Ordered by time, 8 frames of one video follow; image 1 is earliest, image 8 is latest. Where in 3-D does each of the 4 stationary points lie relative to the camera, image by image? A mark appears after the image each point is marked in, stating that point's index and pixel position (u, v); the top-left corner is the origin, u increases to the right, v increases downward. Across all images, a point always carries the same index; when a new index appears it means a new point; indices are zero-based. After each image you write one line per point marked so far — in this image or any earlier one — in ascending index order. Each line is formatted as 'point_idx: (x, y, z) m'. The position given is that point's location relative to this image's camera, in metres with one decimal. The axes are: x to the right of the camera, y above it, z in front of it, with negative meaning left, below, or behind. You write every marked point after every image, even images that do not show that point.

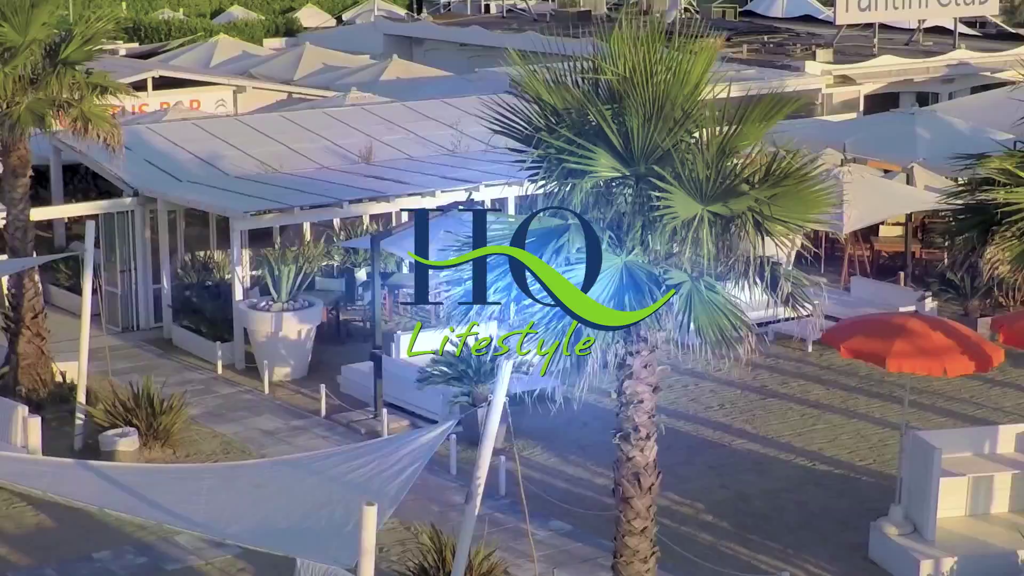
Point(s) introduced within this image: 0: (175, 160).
0: (-3.4, +1.3, +19.7) m
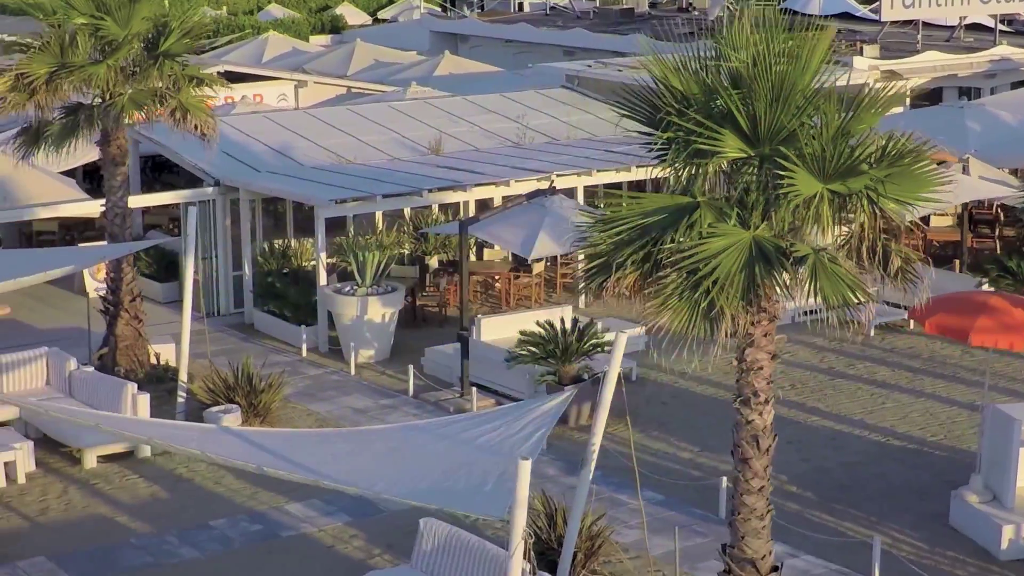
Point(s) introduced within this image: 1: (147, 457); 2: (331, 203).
0: (-2.7, +1.4, +20.4) m
1: (-2.8, -1.3, +14.9) m
2: (-1.6, +0.8, +17.9) m
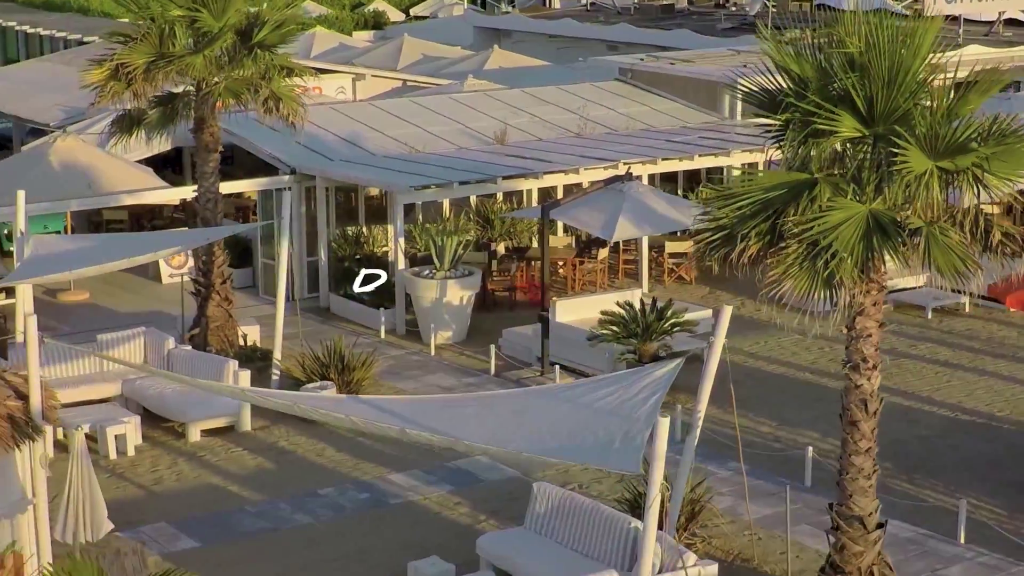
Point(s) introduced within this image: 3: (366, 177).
0: (-2.0, +1.6, +21.0) m
1: (-2.1, -1.1, +15.5) m
2: (-0.9, +1.0, +18.5) m
3: (-1.4, +1.1, +19.1) m
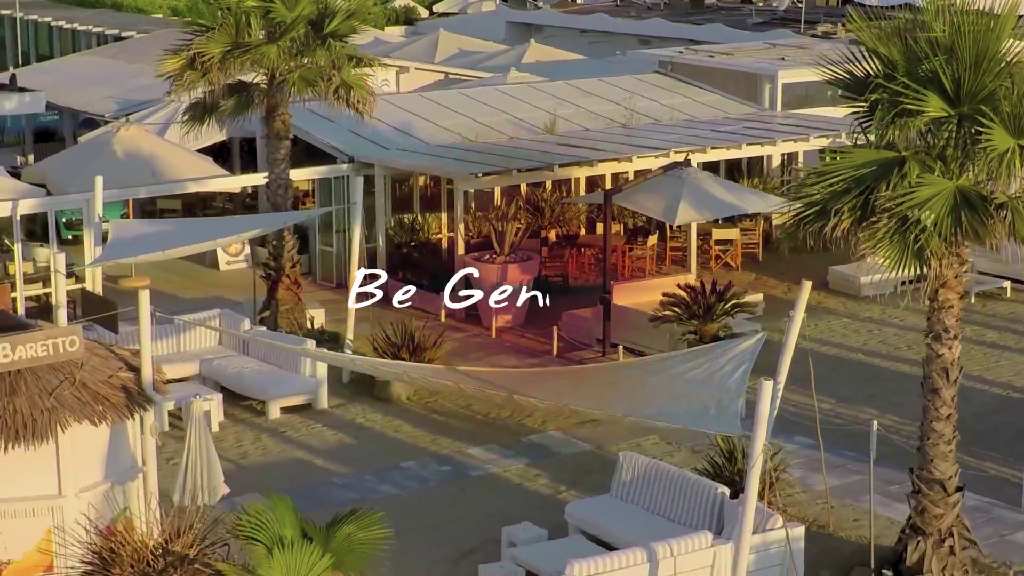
0: (-1.5, +1.7, +21.5) m
1: (-1.5, -1.0, +16.0) m
2: (-0.4, +1.1, +19.0) m
3: (-0.8, +1.2, +19.6) m
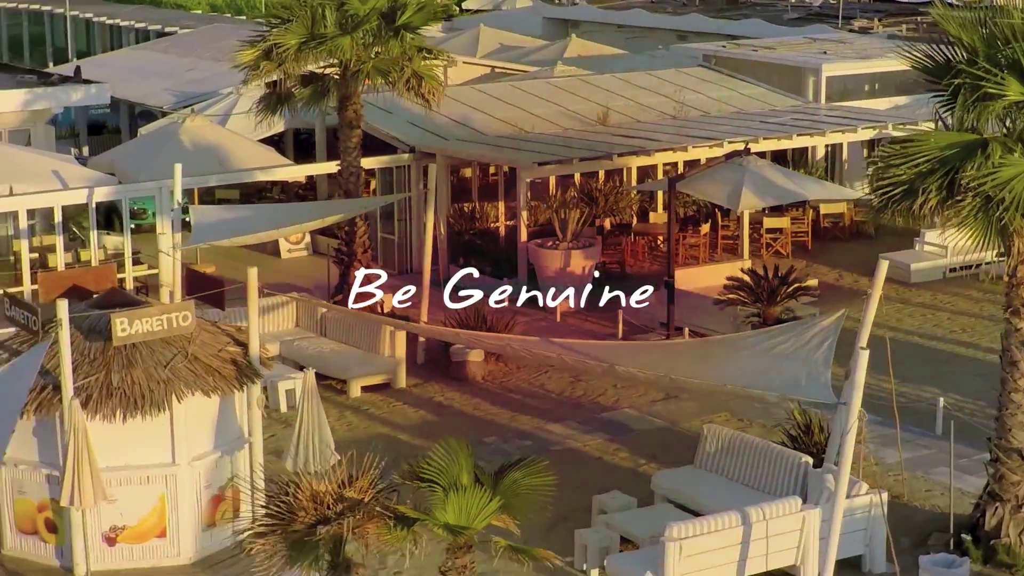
0: (-0.9, +1.9, +22.1) m
1: (-0.9, -0.8, +16.6) m
2: (+0.2, +1.2, +19.5) m
3: (-0.2, +1.4, +20.1) m
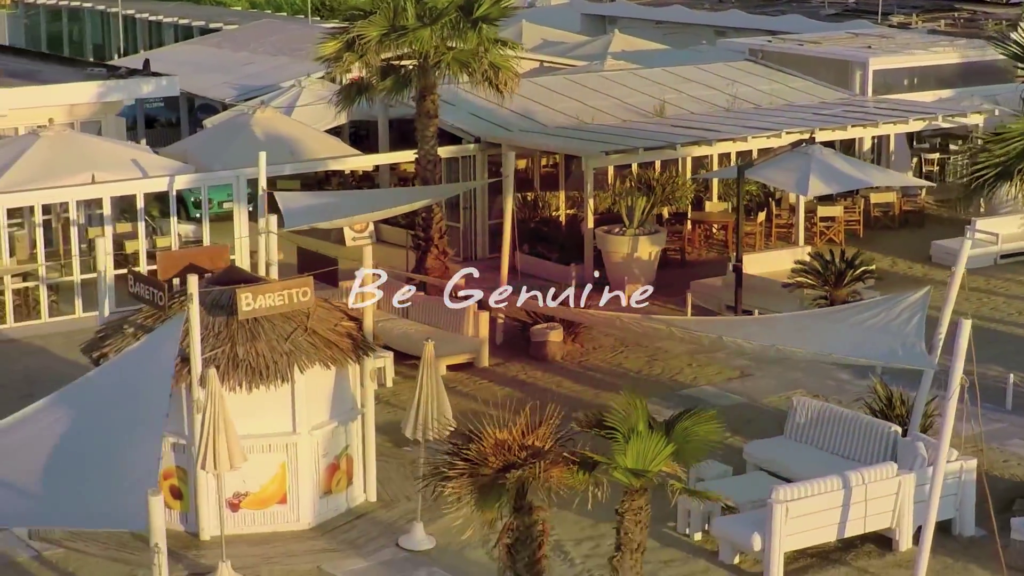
0: (-0.2, +2.0, +22.7) m
1: (-0.2, -0.7, +17.2) m
2: (+0.9, +1.4, +20.1) m
3: (+0.5, +1.5, +20.7) m
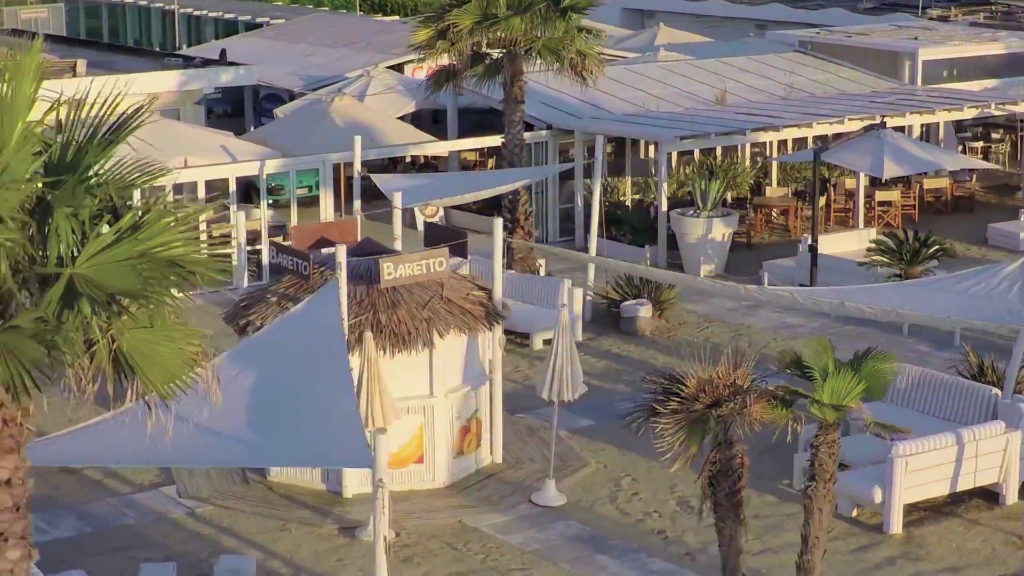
0: (+0.6, +2.2, +23.4) m
1: (+0.6, -0.5, +17.9) m
2: (+1.7, +1.6, +20.9) m
3: (+1.3, +1.7, +21.5) m
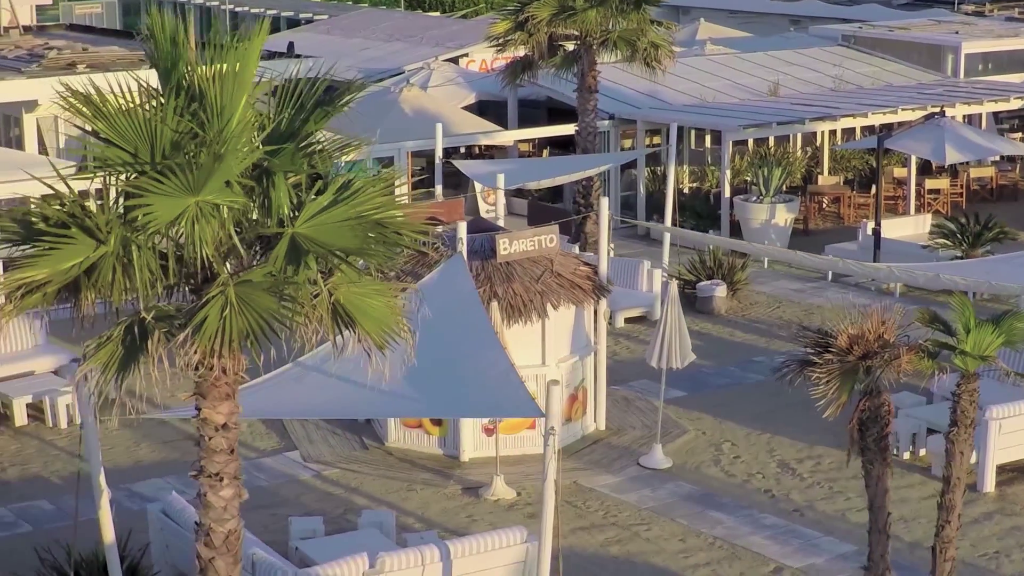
0: (+1.4, +2.4, +24.2) m
1: (+1.4, -0.3, +18.7) m
2: (+2.5, +1.8, +21.7) m
3: (+2.1, +1.9, +22.3) m
